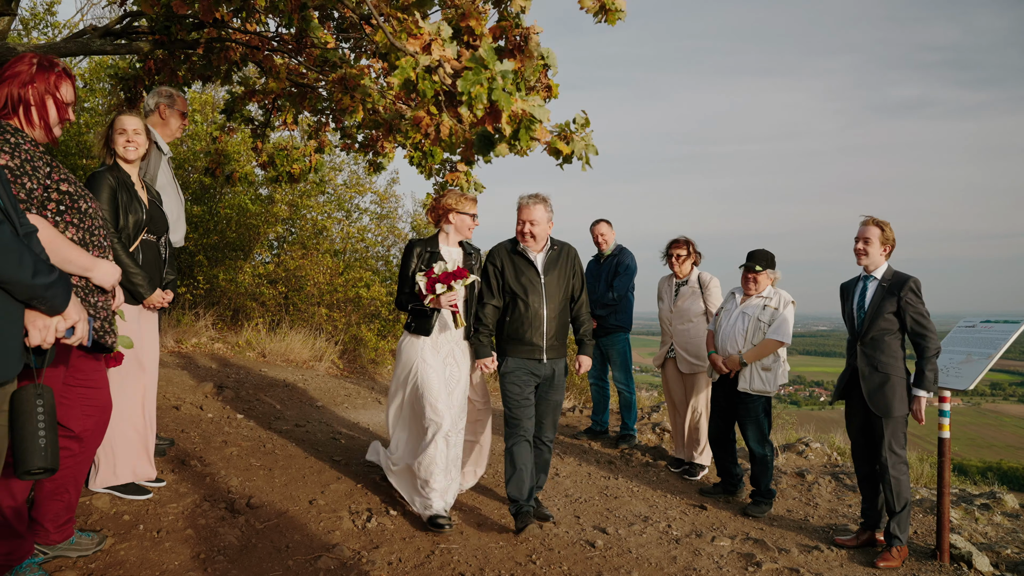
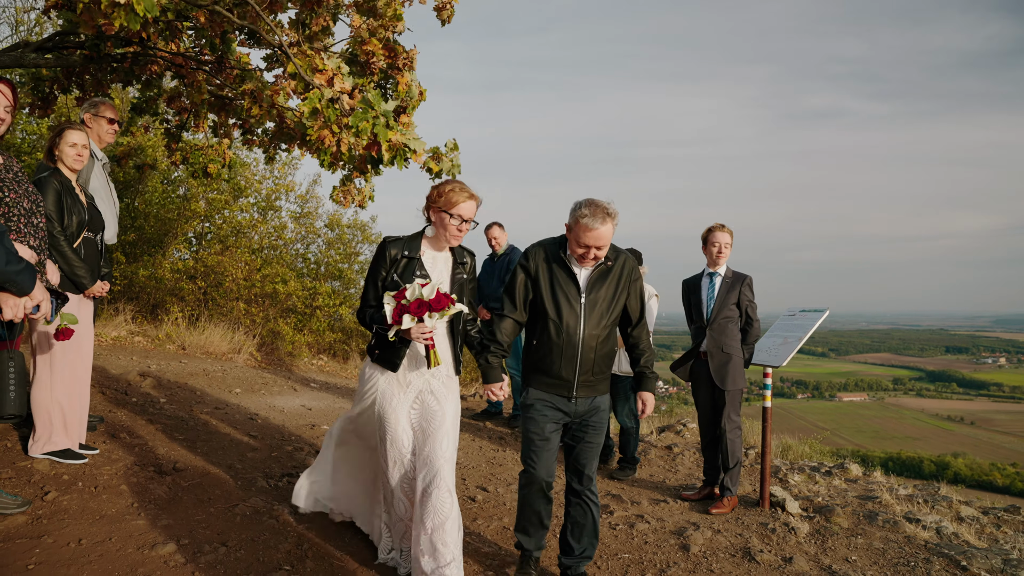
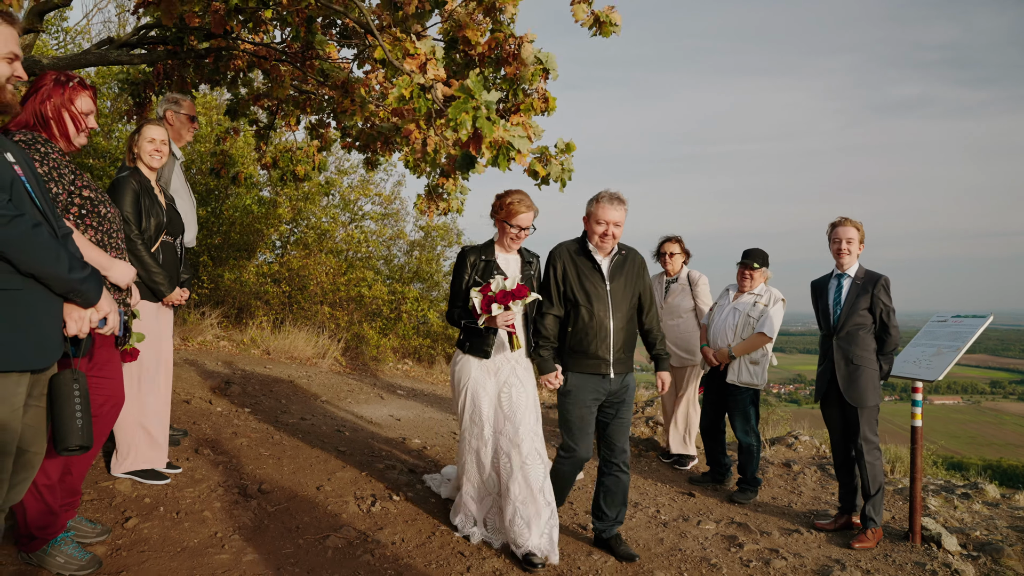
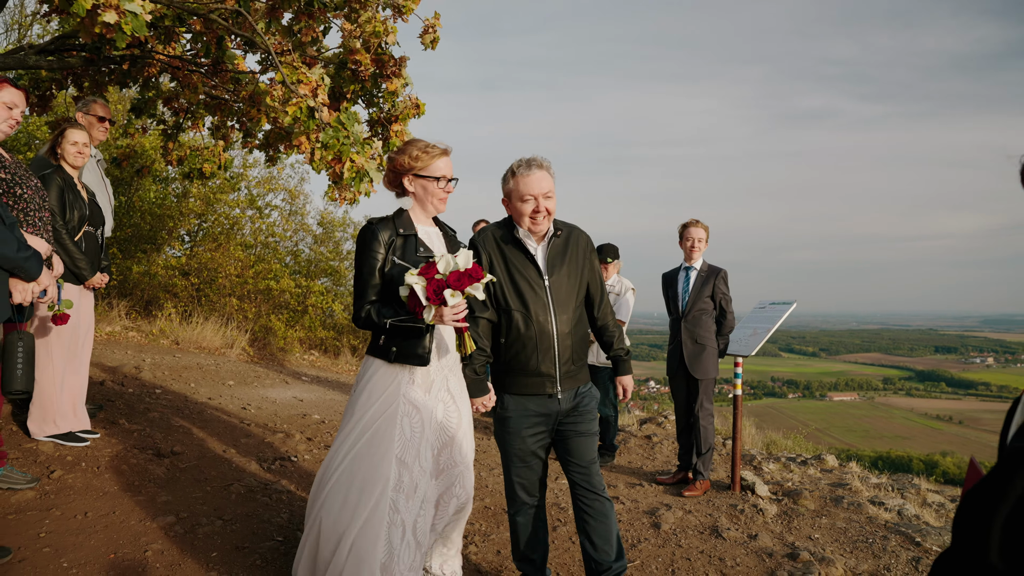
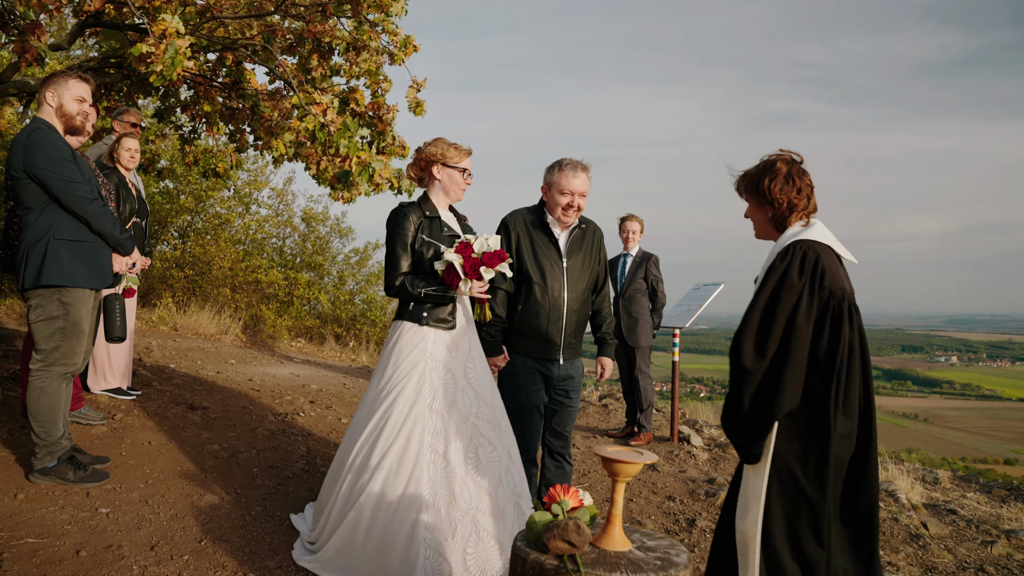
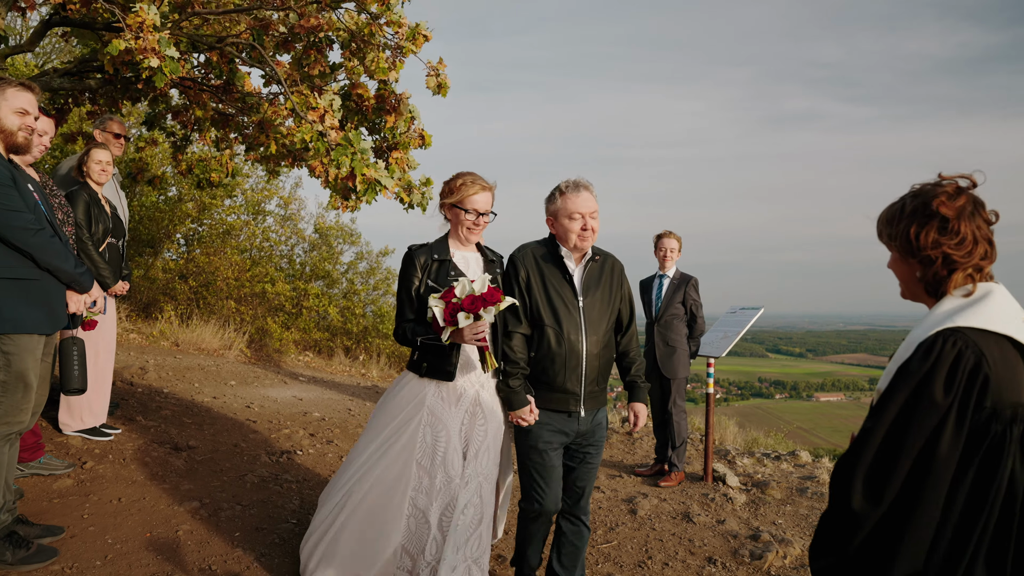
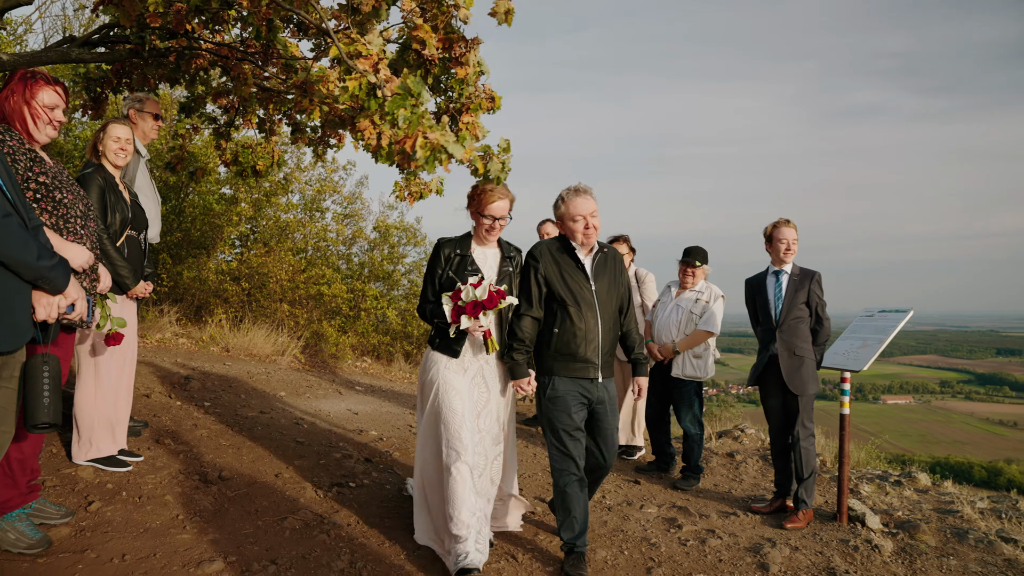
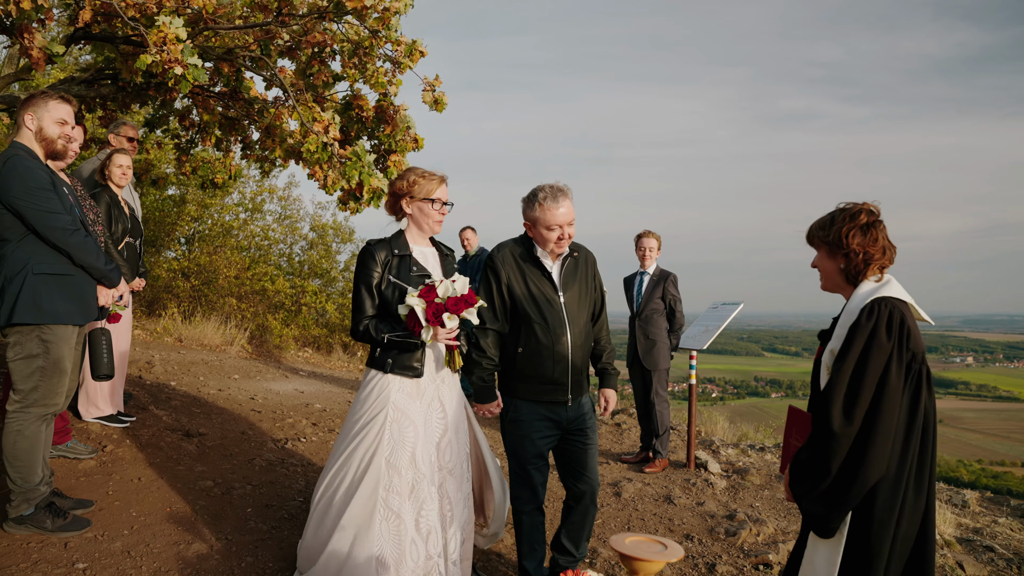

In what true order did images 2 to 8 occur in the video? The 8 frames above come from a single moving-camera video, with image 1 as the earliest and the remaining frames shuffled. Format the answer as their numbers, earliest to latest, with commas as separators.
3, 7, 2, 4, 6, 8, 5
